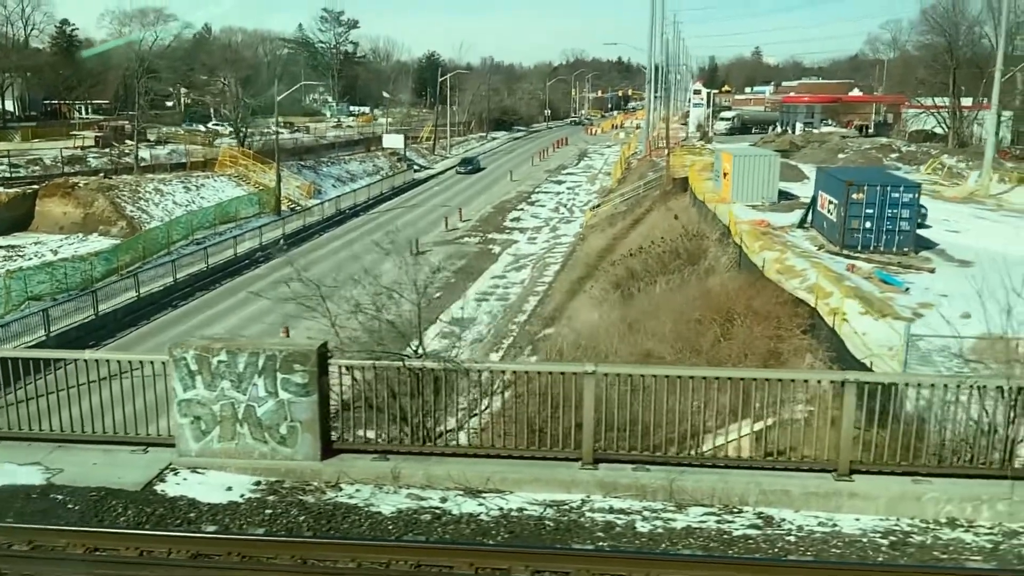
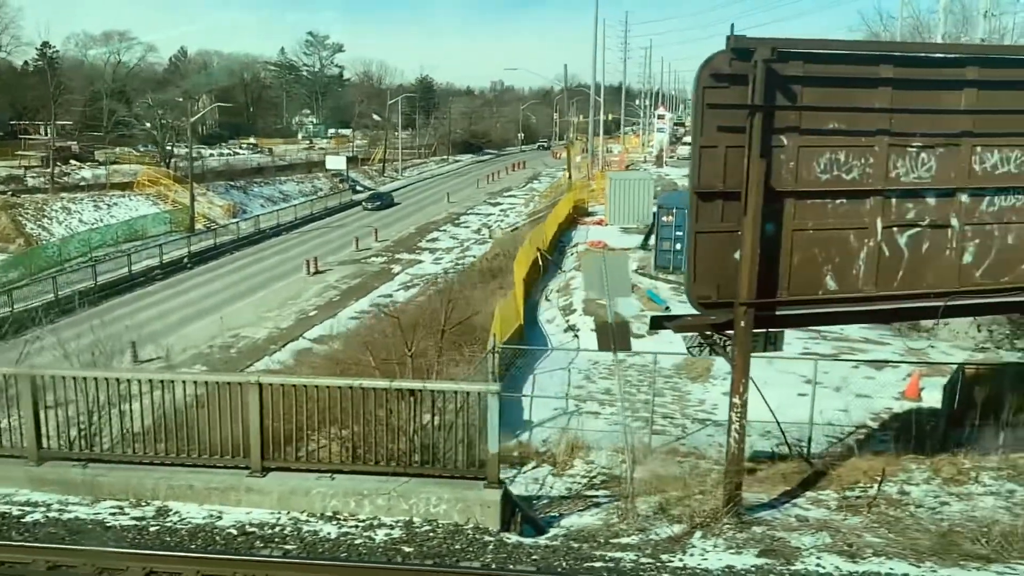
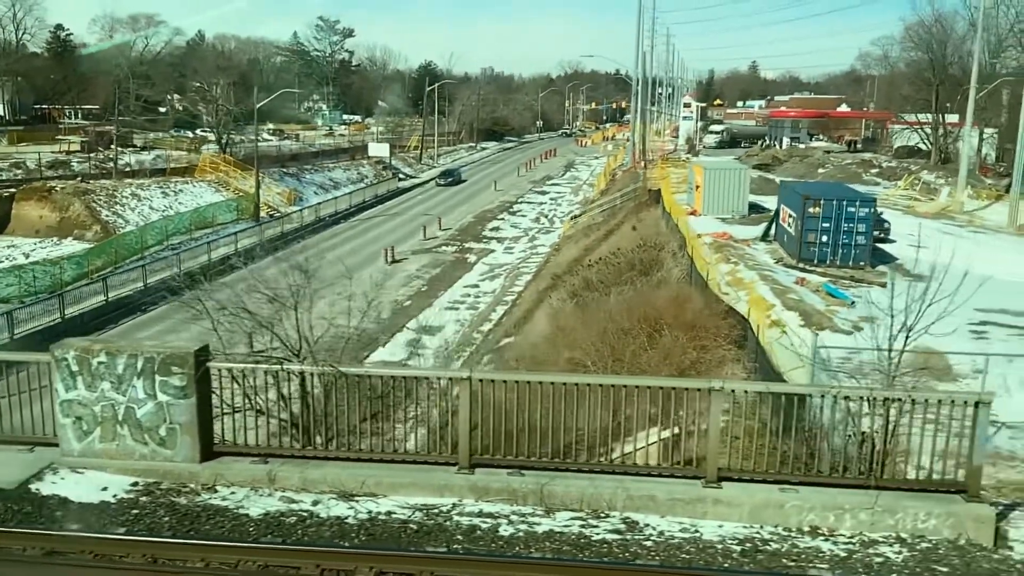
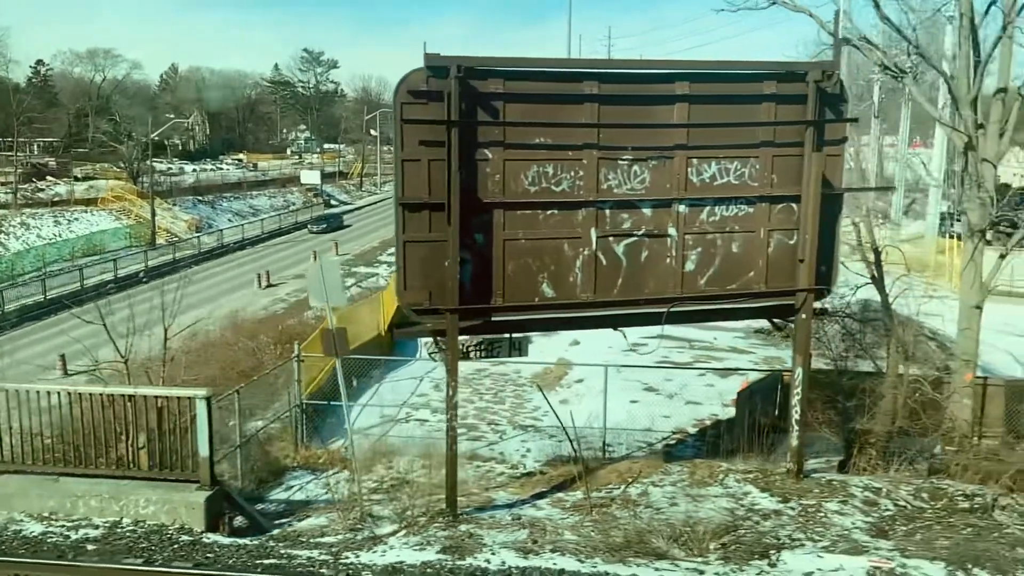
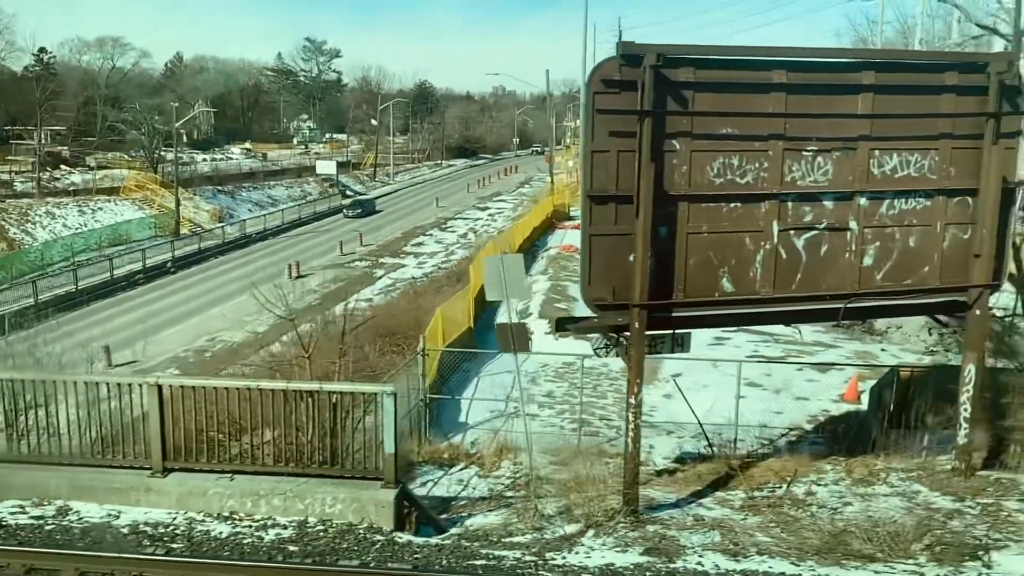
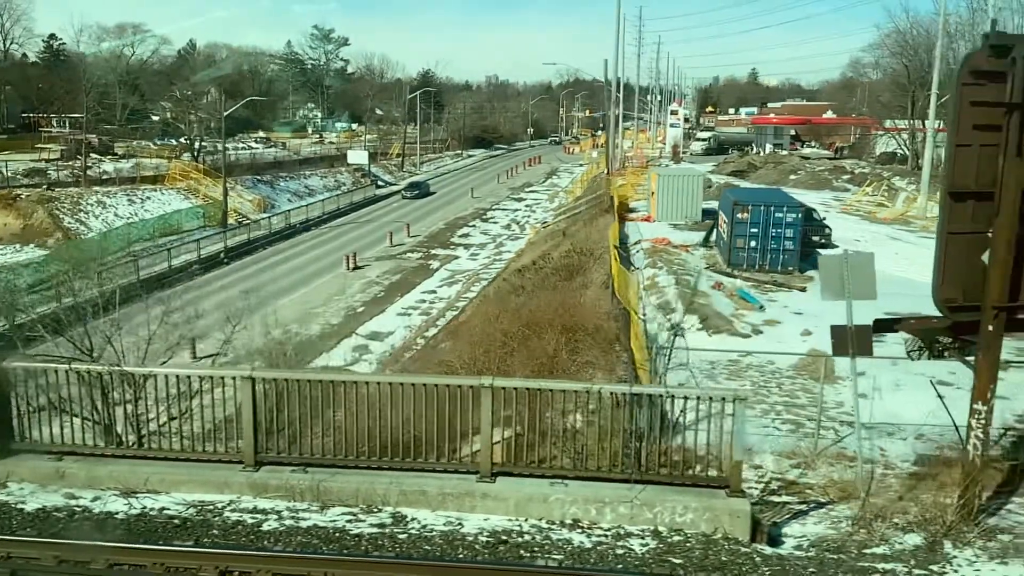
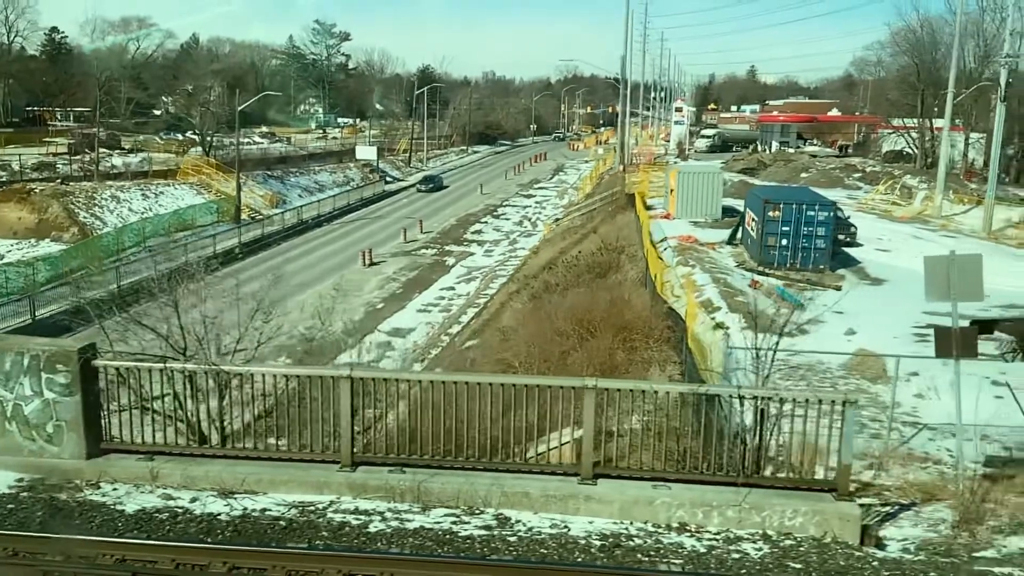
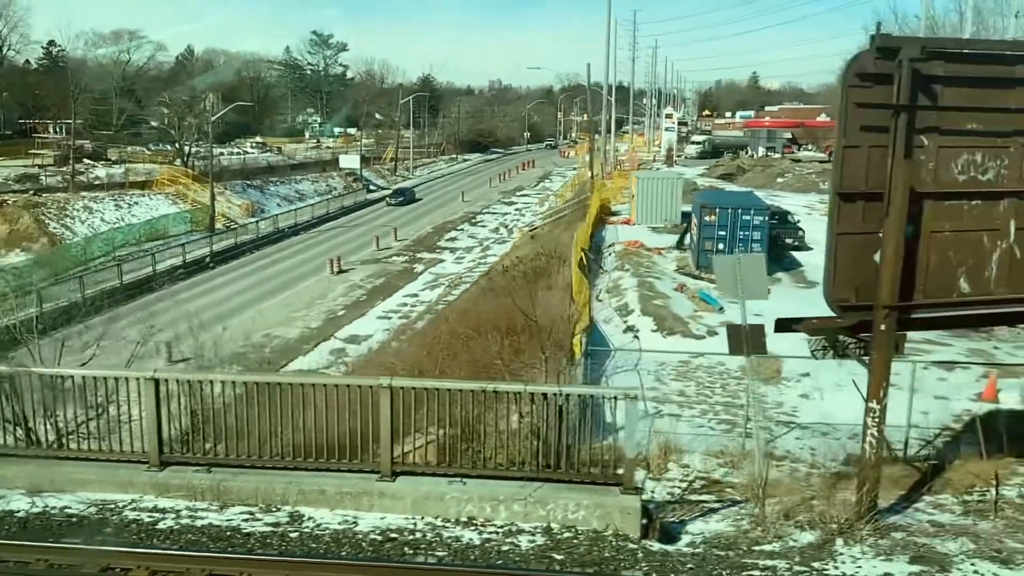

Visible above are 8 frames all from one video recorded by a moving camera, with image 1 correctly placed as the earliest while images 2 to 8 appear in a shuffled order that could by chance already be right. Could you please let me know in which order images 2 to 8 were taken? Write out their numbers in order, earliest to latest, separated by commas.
3, 7, 6, 8, 2, 5, 4
